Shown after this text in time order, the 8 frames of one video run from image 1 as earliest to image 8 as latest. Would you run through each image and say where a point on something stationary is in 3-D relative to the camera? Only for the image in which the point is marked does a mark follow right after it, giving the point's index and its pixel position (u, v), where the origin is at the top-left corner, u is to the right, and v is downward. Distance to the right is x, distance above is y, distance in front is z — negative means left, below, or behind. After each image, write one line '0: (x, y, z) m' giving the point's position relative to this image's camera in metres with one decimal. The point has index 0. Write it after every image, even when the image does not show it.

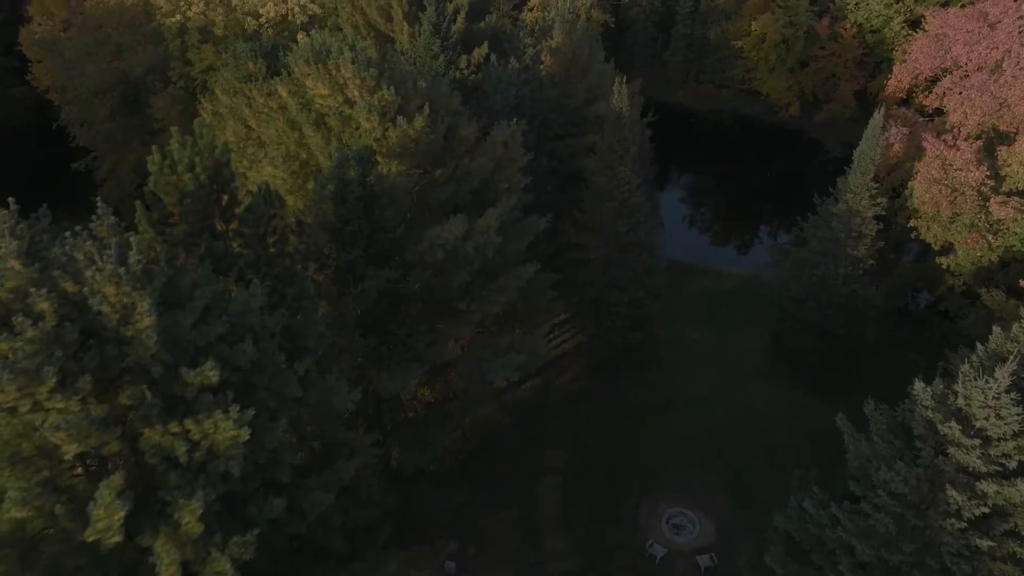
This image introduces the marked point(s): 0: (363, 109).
0: (-3.1, +3.7, +14.5) m
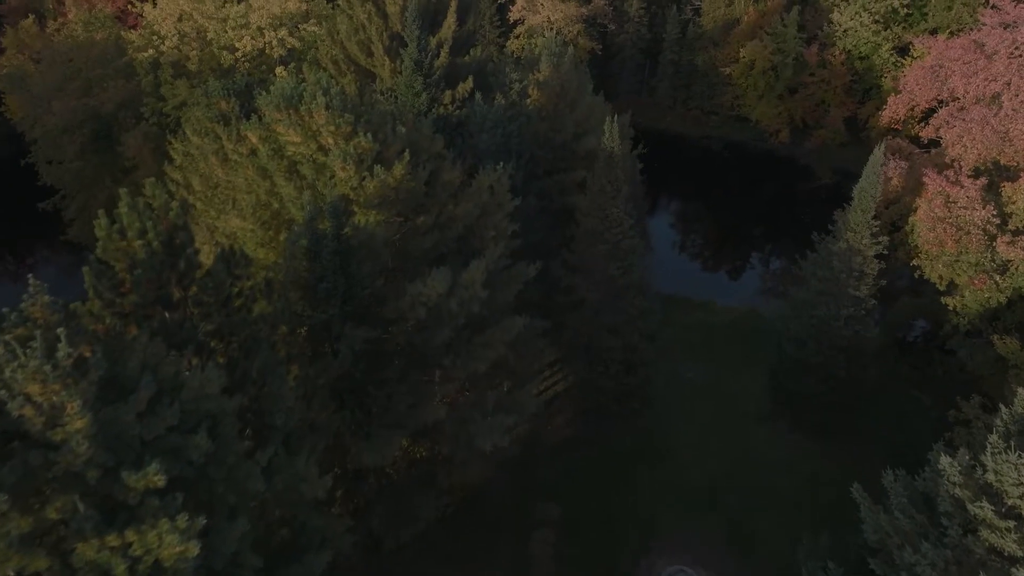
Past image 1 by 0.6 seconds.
0: (-3.4, +2.5, +13.5) m
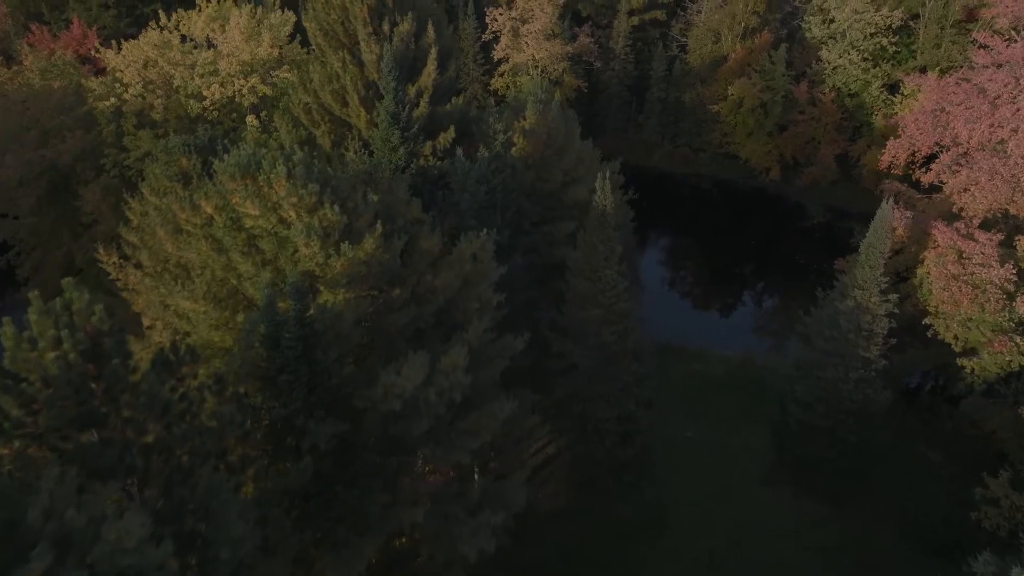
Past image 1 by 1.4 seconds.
0: (-3.7, +1.0, +12.0) m
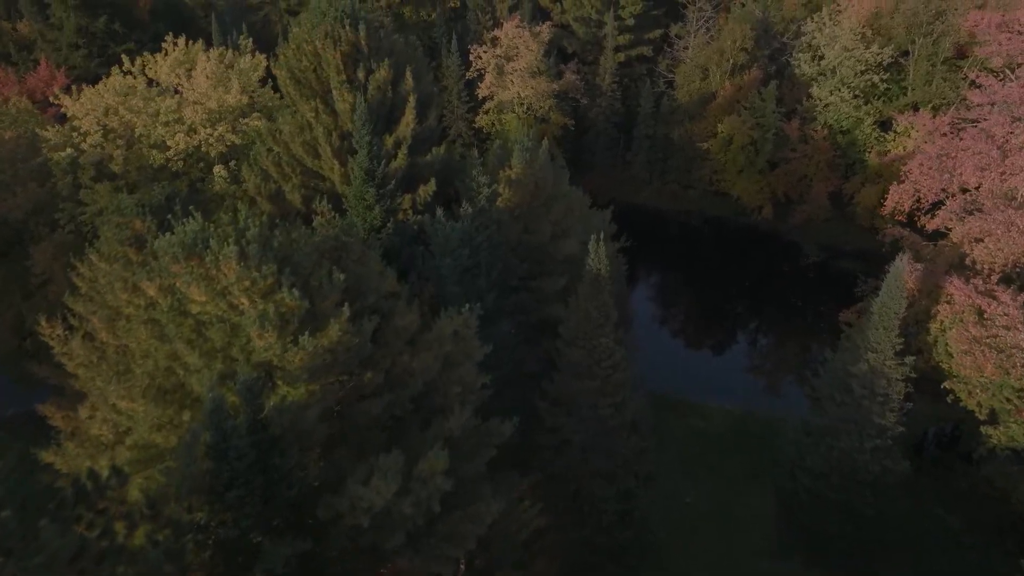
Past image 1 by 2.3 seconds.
0: (-3.9, -0.5, +10.4) m
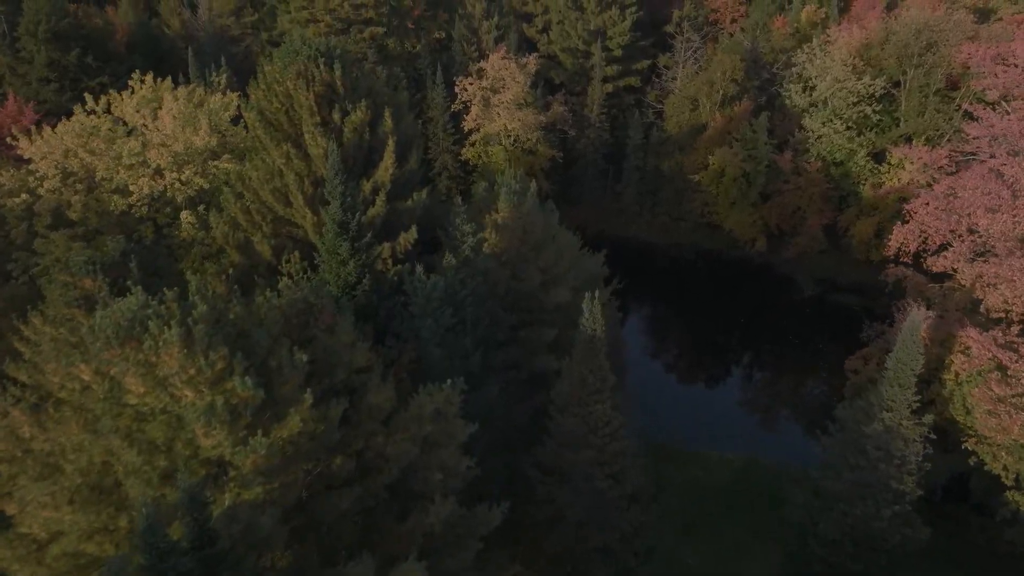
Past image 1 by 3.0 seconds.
0: (-4.1, -1.7, +9.0) m
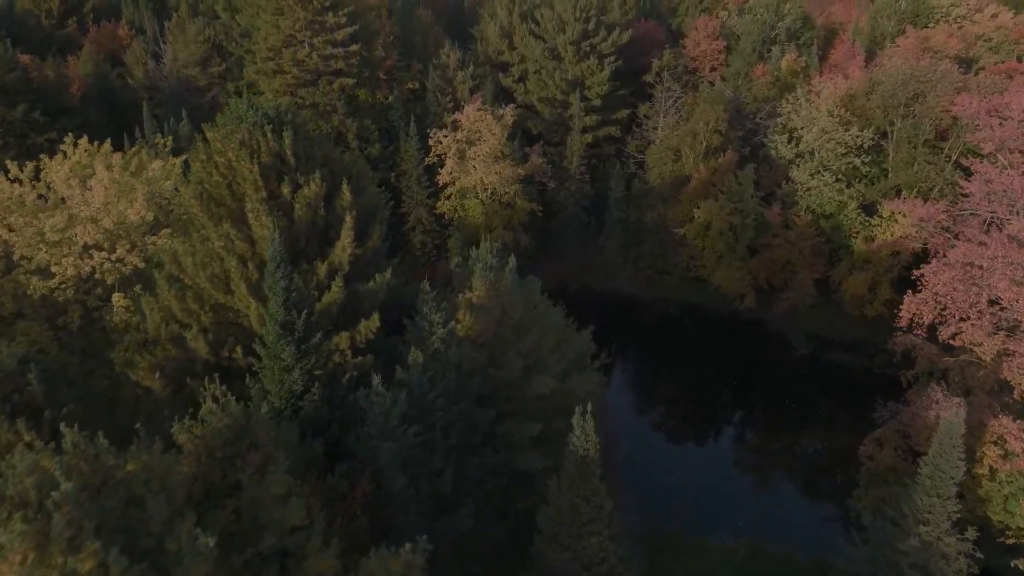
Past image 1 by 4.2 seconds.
0: (-4.3, -3.4, +6.4) m
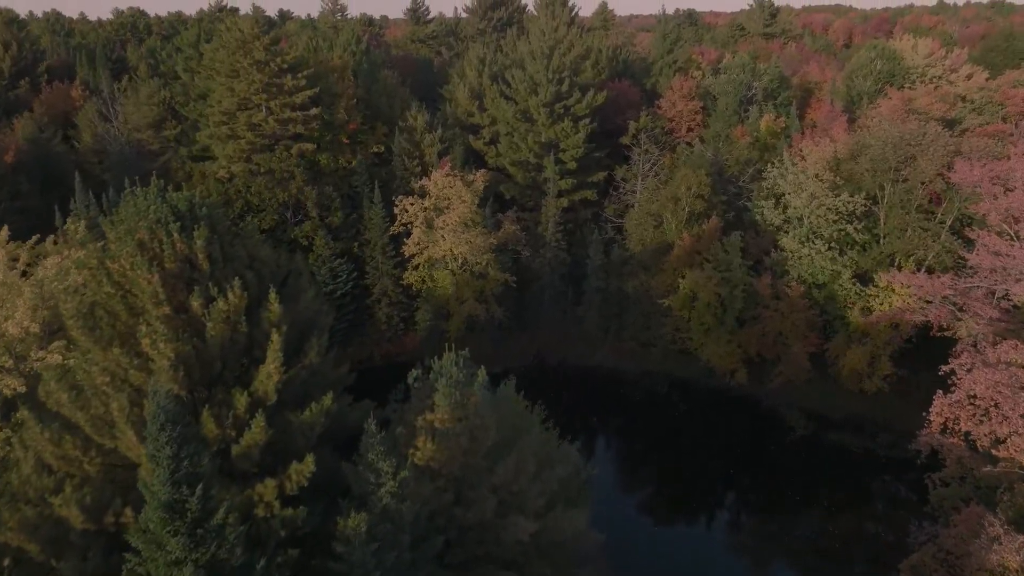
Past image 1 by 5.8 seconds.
0: (-4.5, -5.1, +2.9) m
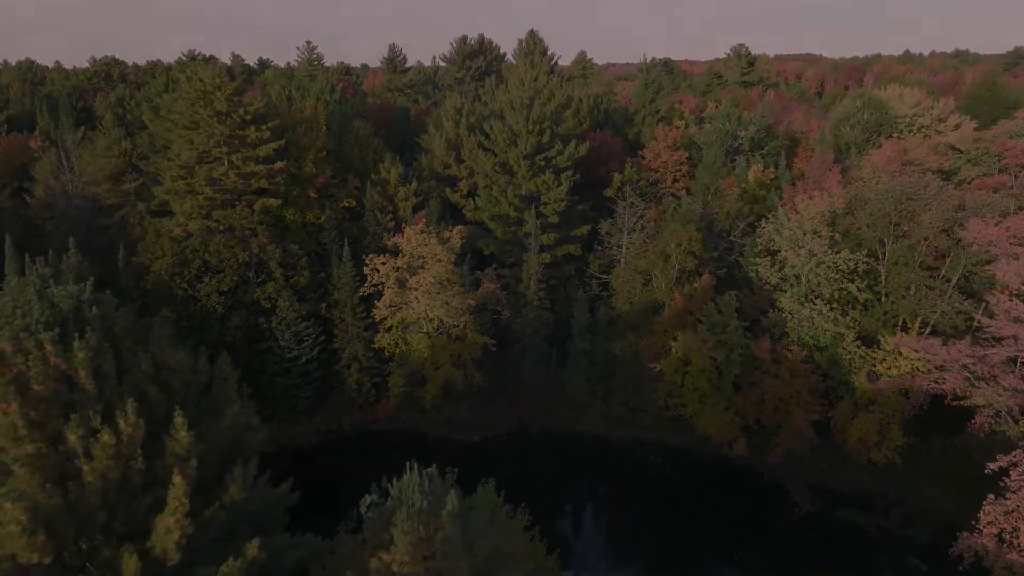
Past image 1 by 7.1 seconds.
0: (-4.5, -6.3, -0.3) m
